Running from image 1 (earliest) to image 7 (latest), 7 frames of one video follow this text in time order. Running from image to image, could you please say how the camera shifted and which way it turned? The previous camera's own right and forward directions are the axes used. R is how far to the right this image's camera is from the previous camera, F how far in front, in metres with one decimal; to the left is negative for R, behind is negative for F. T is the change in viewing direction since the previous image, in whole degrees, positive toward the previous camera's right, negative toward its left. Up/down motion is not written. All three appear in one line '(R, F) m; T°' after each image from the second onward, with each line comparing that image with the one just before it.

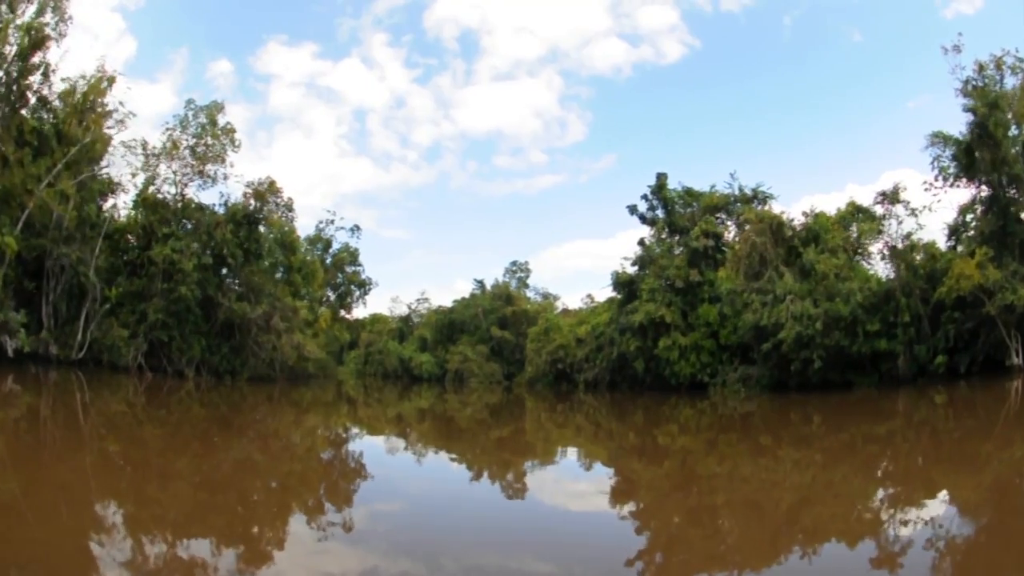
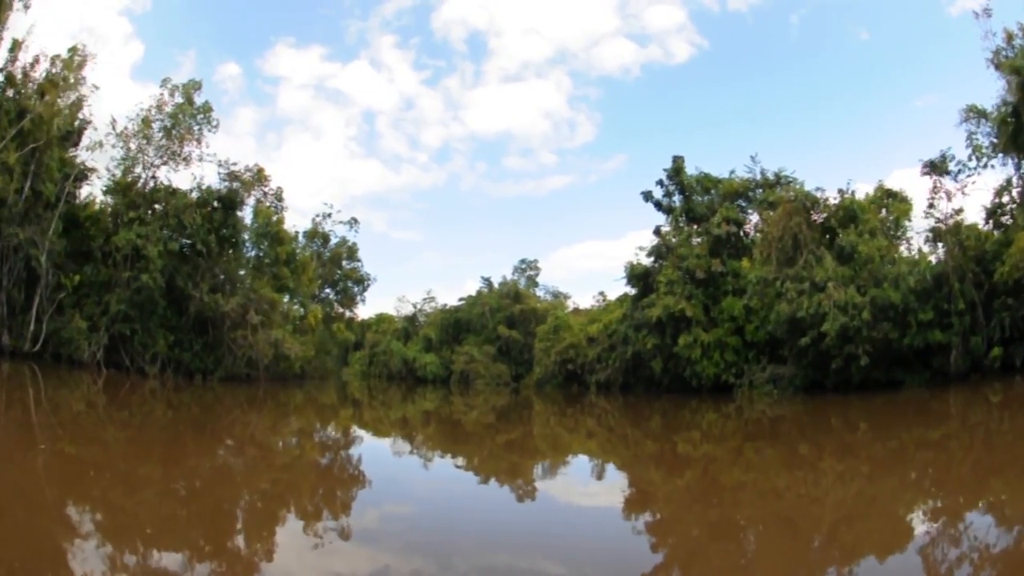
(+0.1, +0.9) m; -1°
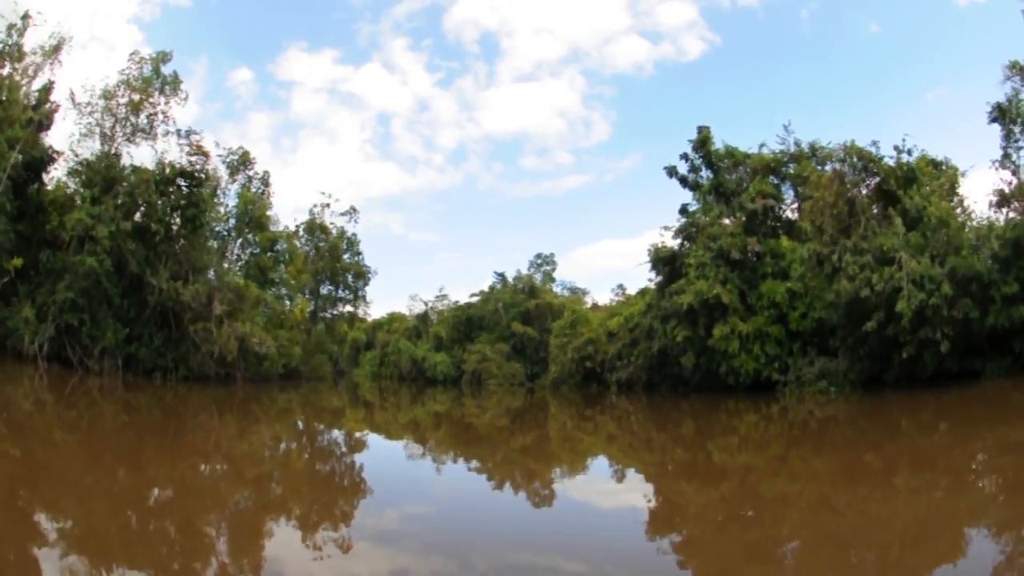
(+0.1, +1.1) m; -1°
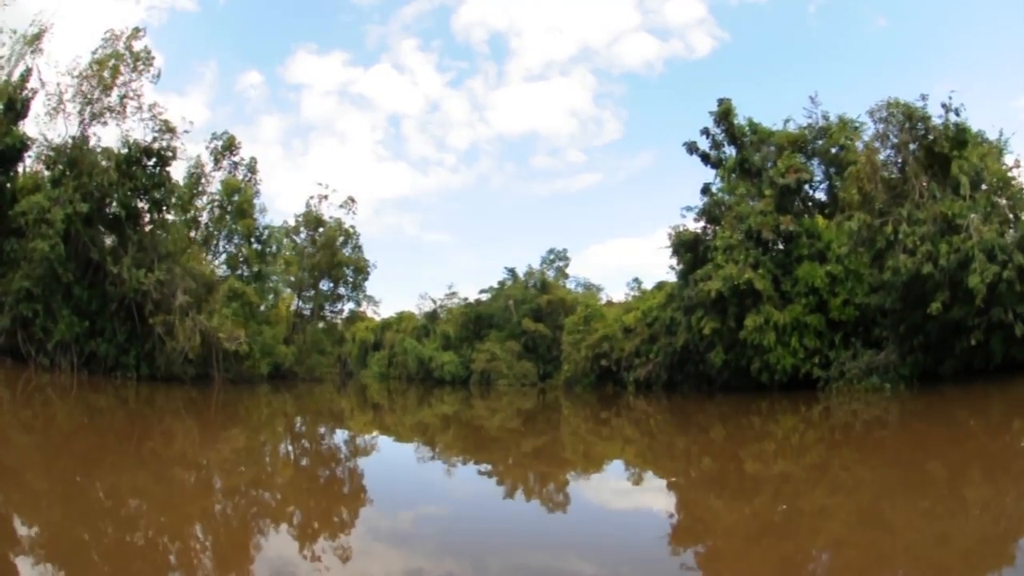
(+0.1, +0.9) m; -1°
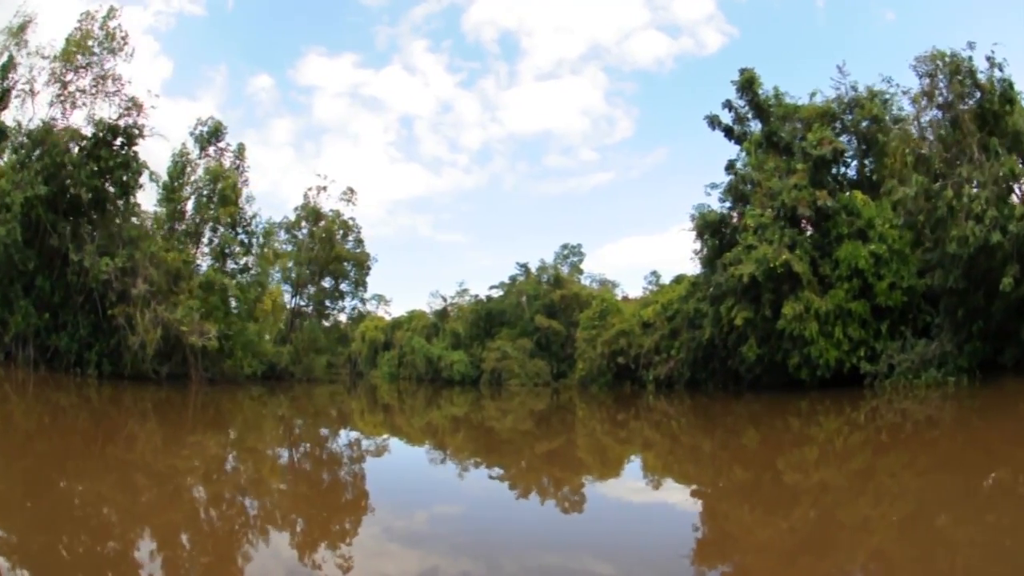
(+0.1, +0.8) m; -1°
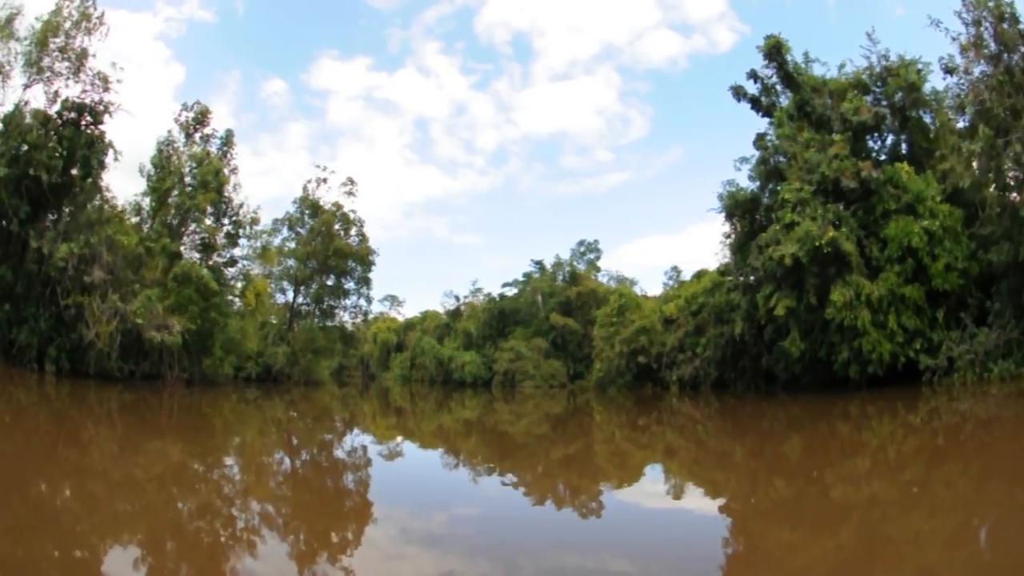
(+0.1, +0.8) m; -1°
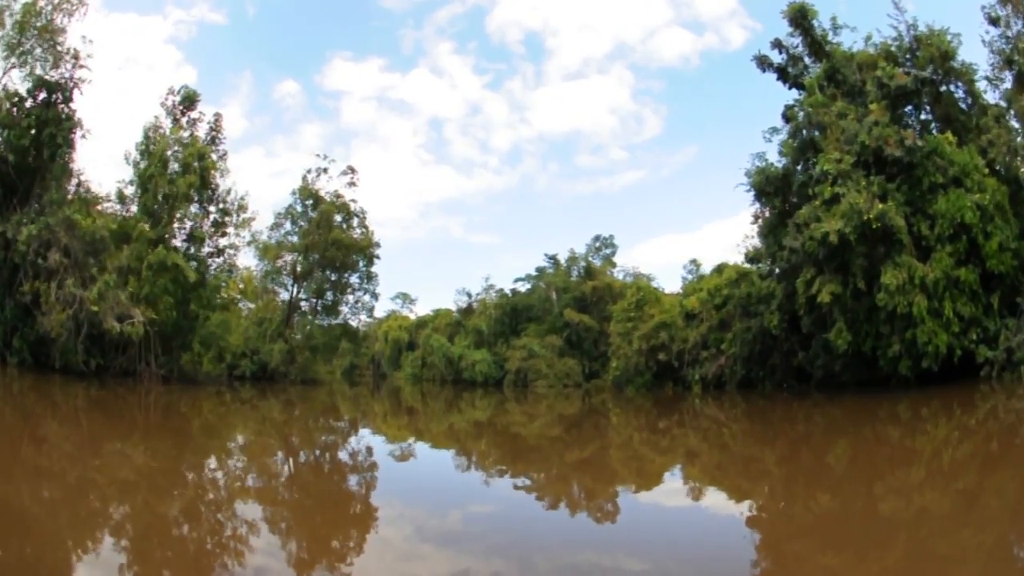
(+0.1, +0.6) m; -1°
